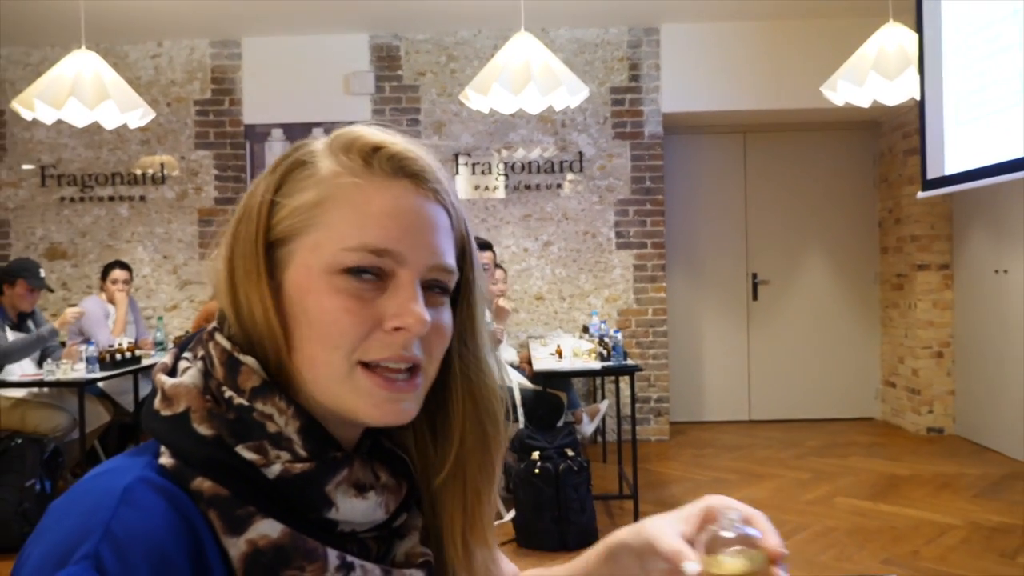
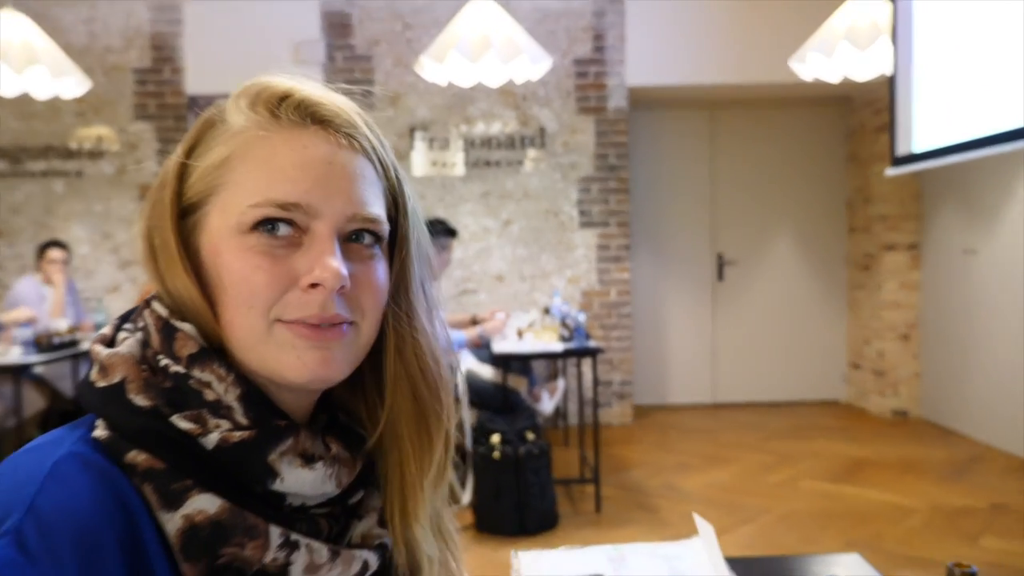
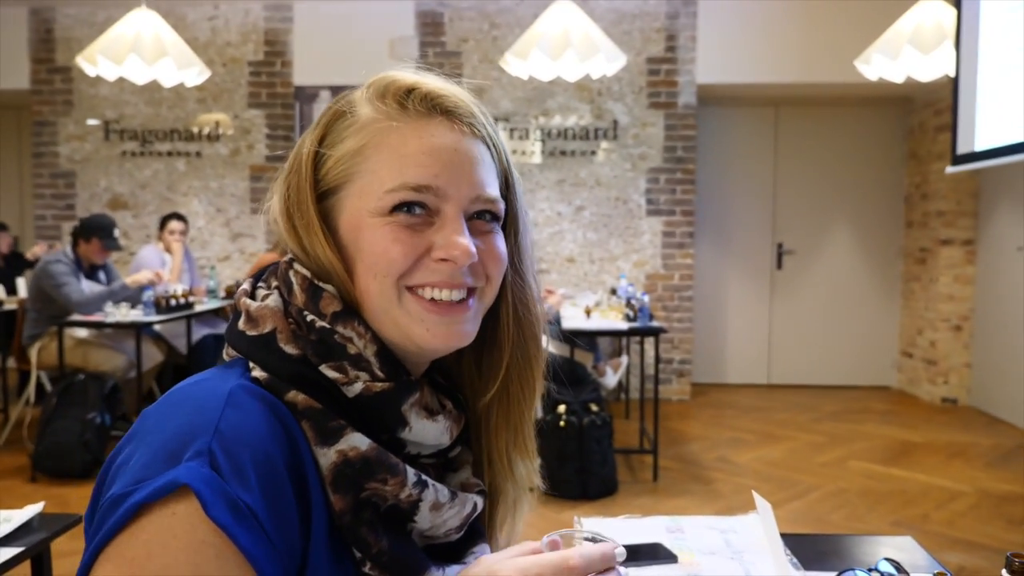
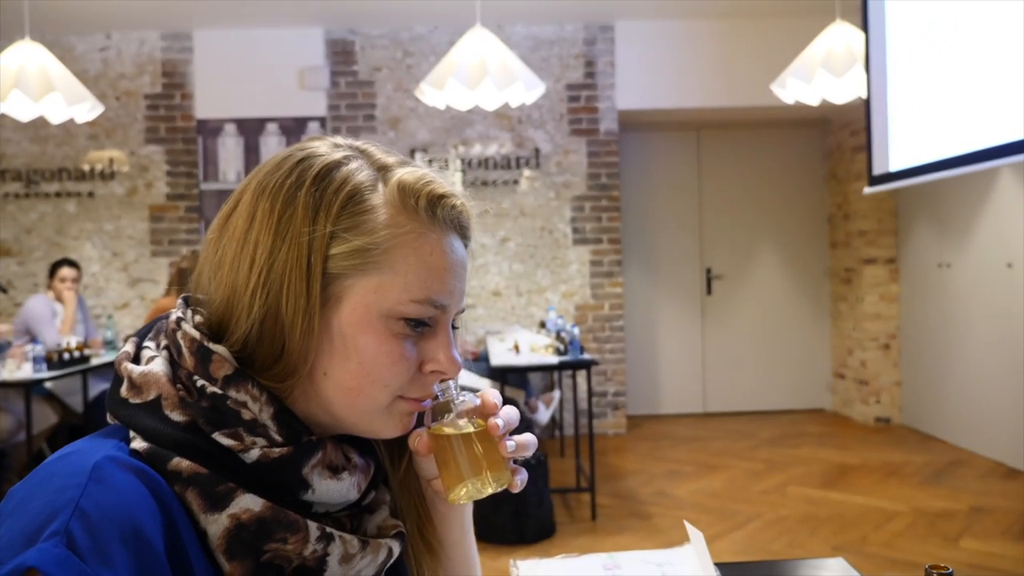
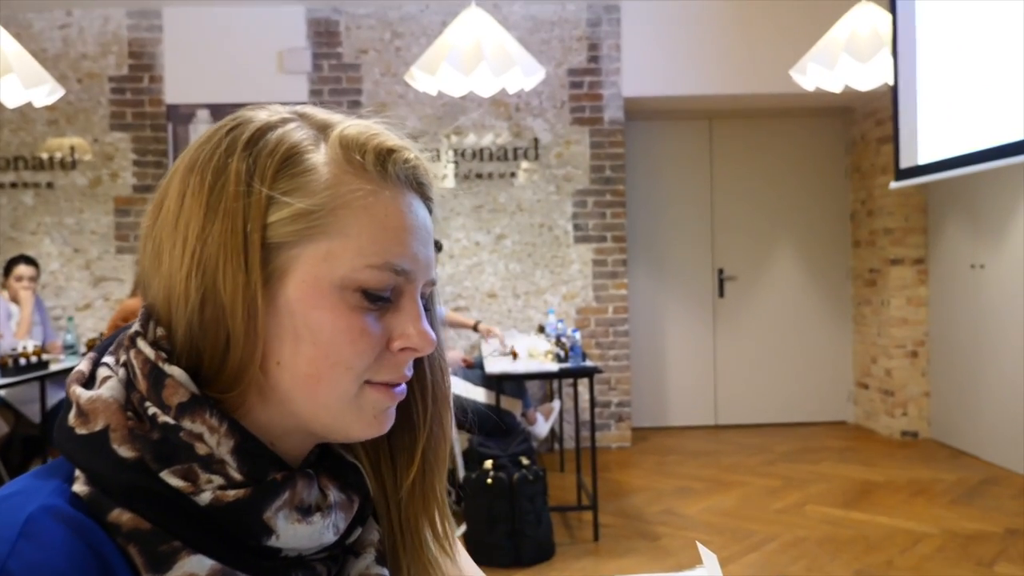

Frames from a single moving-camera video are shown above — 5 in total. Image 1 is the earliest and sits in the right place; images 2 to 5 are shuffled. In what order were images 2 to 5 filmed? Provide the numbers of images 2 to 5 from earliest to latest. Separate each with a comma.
4, 5, 2, 3
